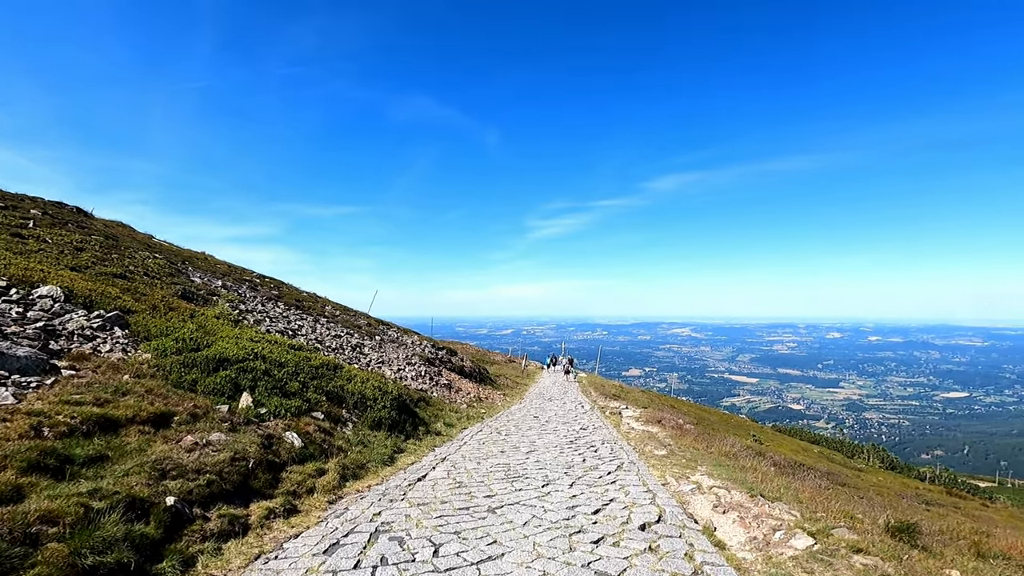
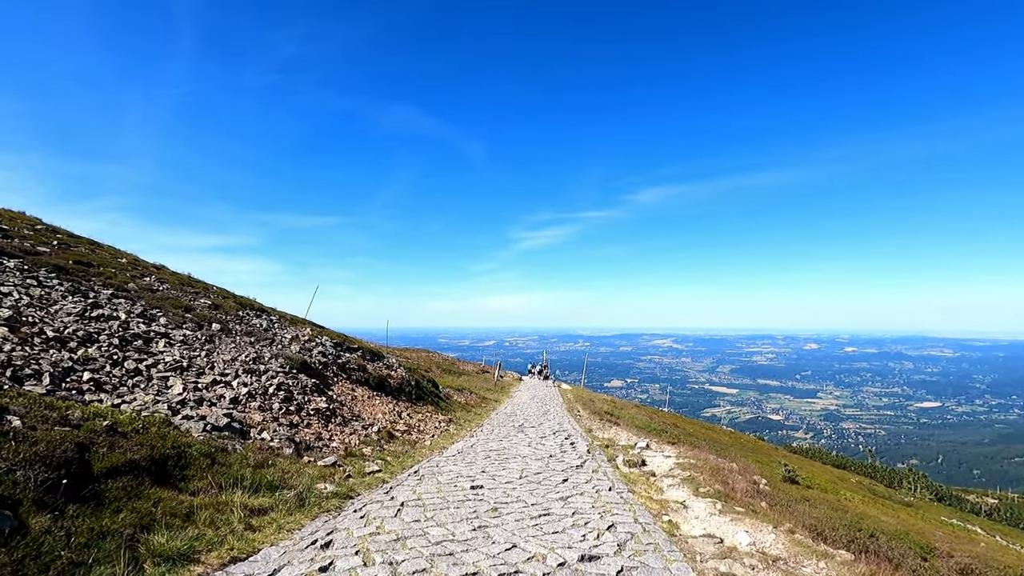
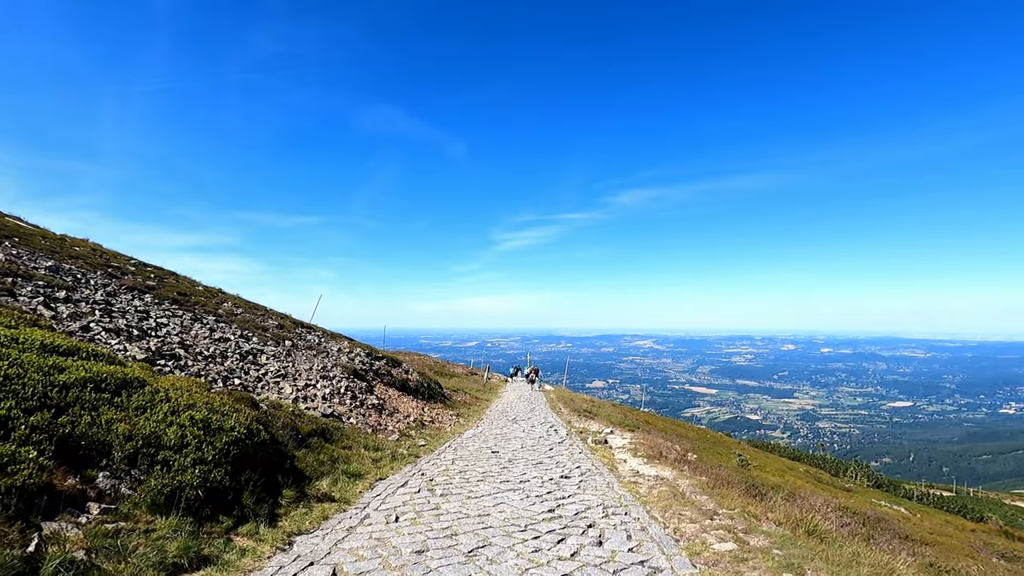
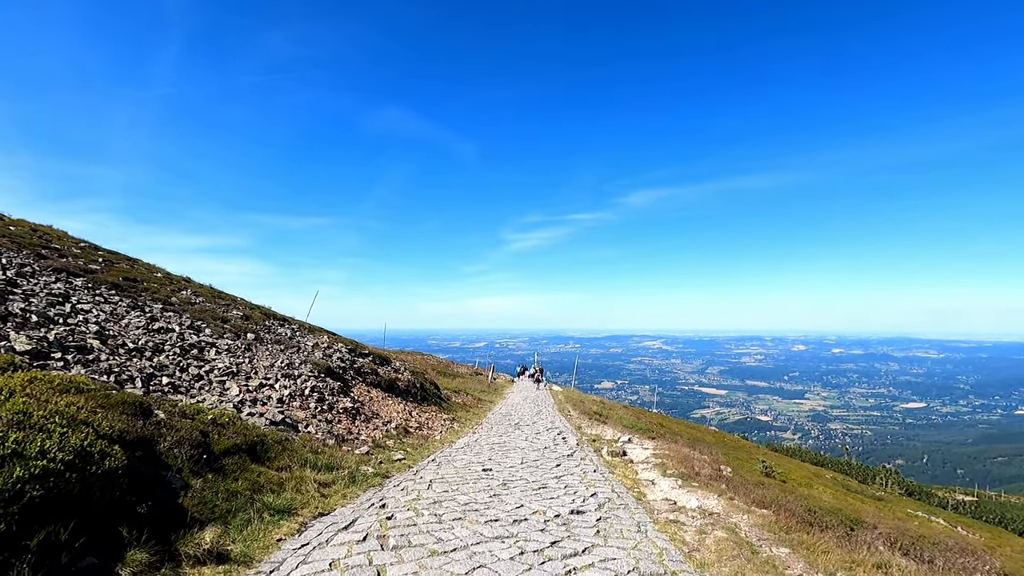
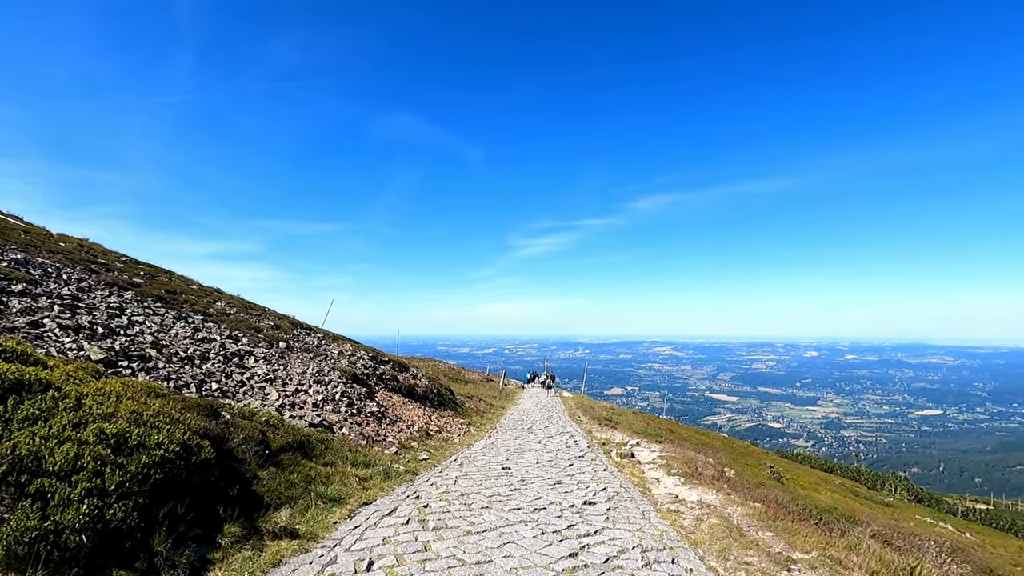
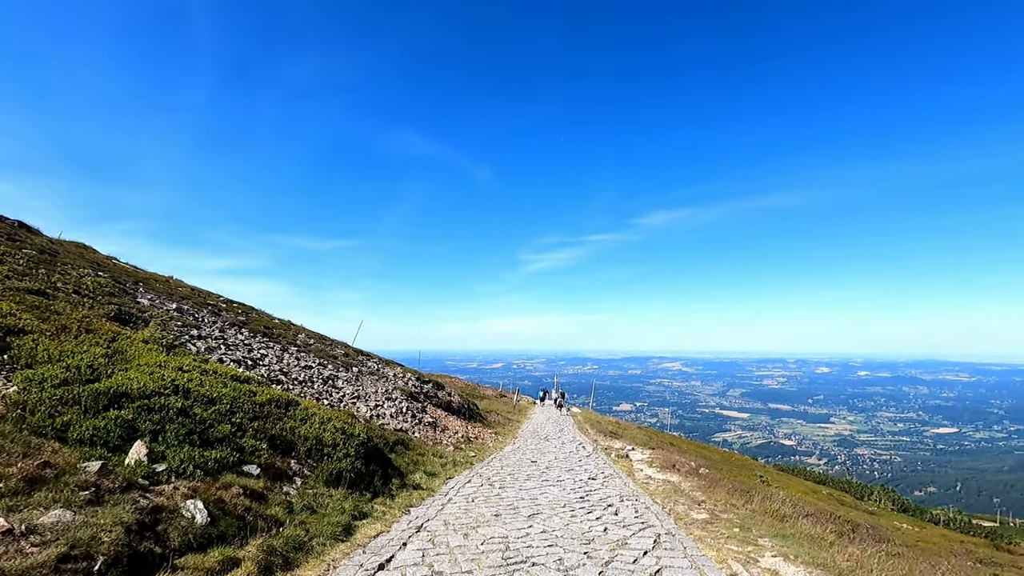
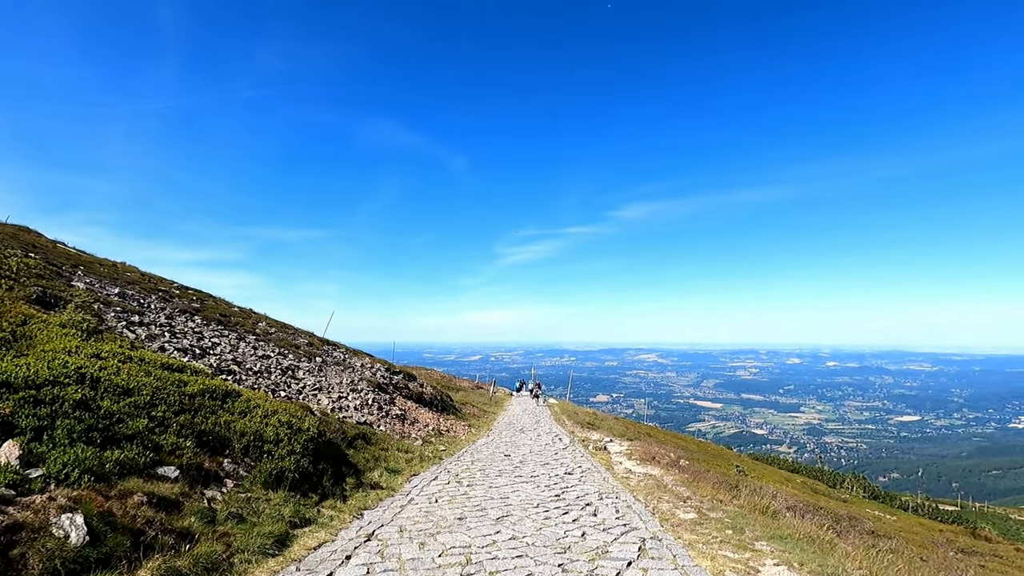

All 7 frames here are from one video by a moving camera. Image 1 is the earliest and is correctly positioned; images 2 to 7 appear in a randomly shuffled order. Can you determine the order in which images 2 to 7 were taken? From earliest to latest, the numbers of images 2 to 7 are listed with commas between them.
6, 7, 3, 5, 4, 2
